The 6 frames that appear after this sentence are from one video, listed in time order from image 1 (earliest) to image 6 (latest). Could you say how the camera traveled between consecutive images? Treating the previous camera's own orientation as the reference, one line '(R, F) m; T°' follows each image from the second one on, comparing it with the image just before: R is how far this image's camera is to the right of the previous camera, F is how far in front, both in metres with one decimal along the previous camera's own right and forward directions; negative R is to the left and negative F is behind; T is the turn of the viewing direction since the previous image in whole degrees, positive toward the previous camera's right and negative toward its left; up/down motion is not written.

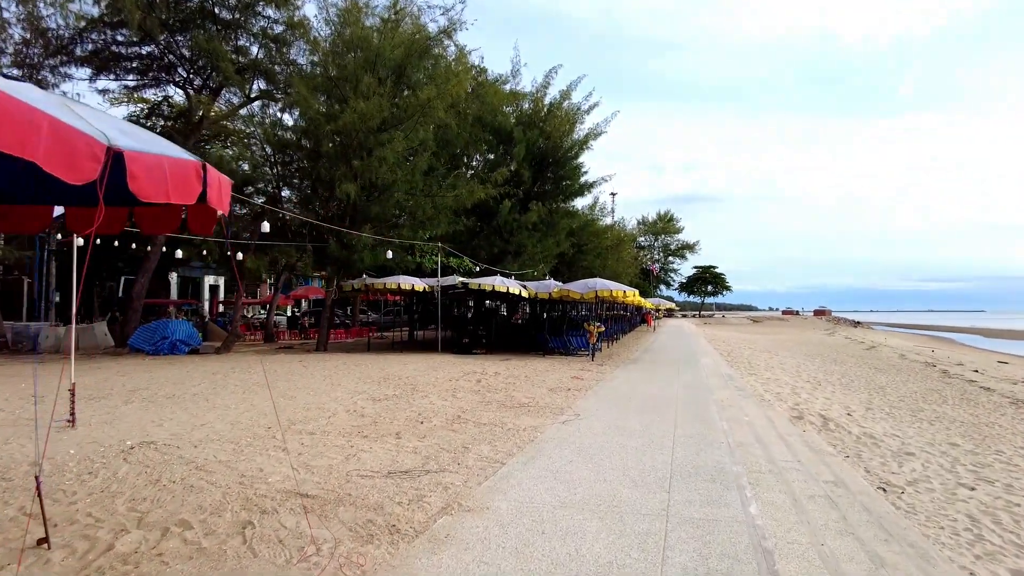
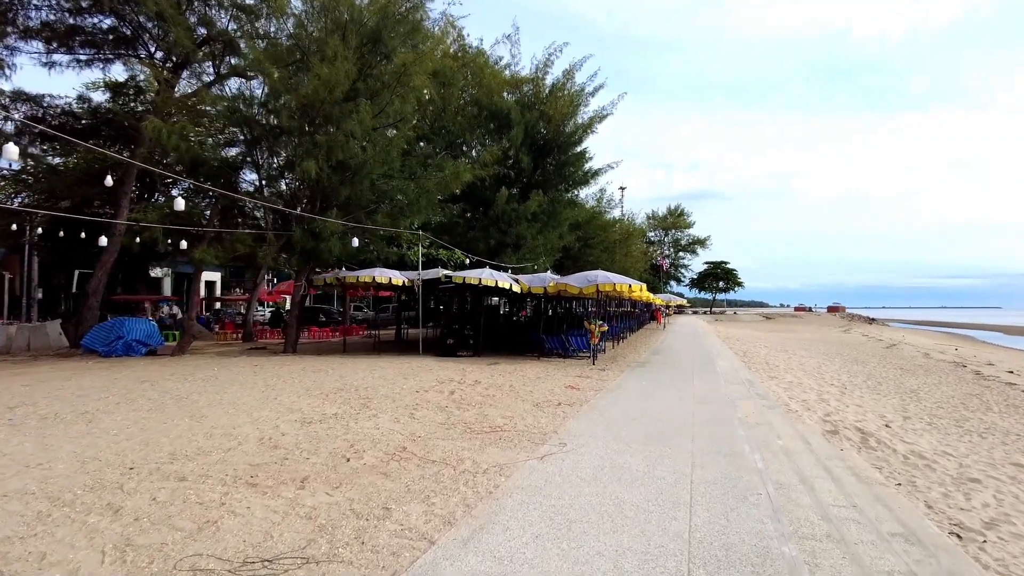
(+0.4, +1.9) m; -1°
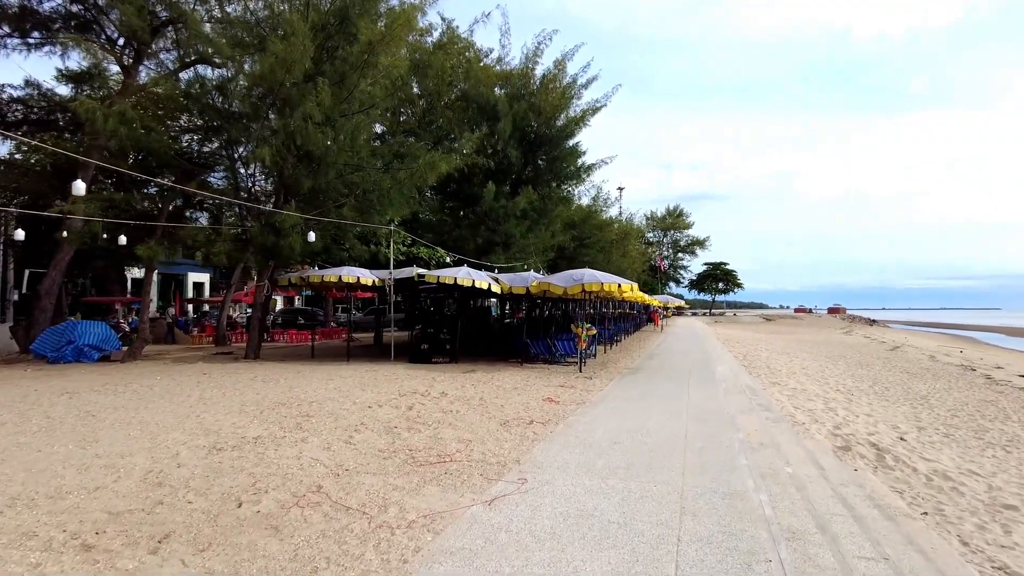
(+0.4, +1.2) m; 0°
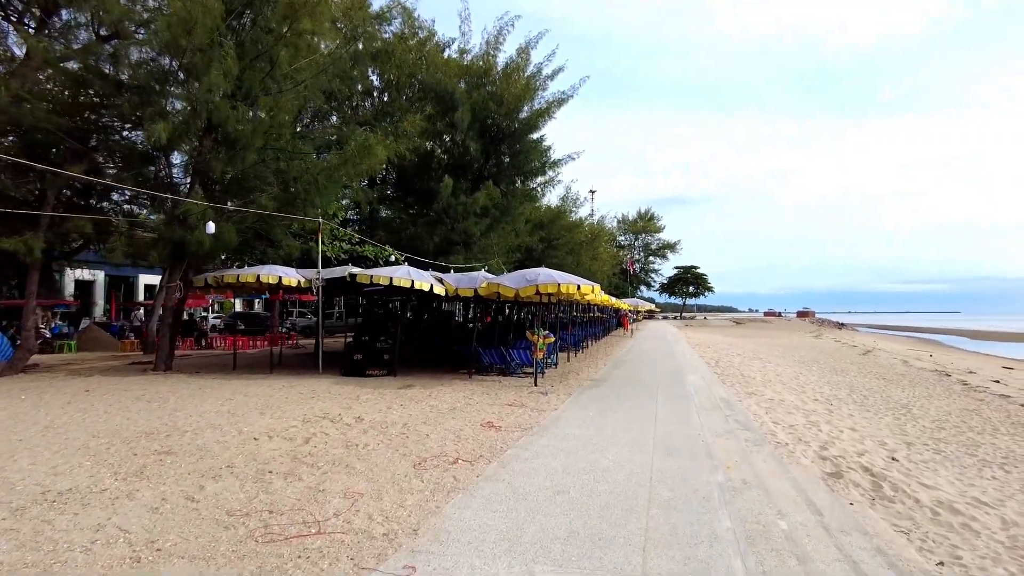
(+0.5, +1.6) m; +2°
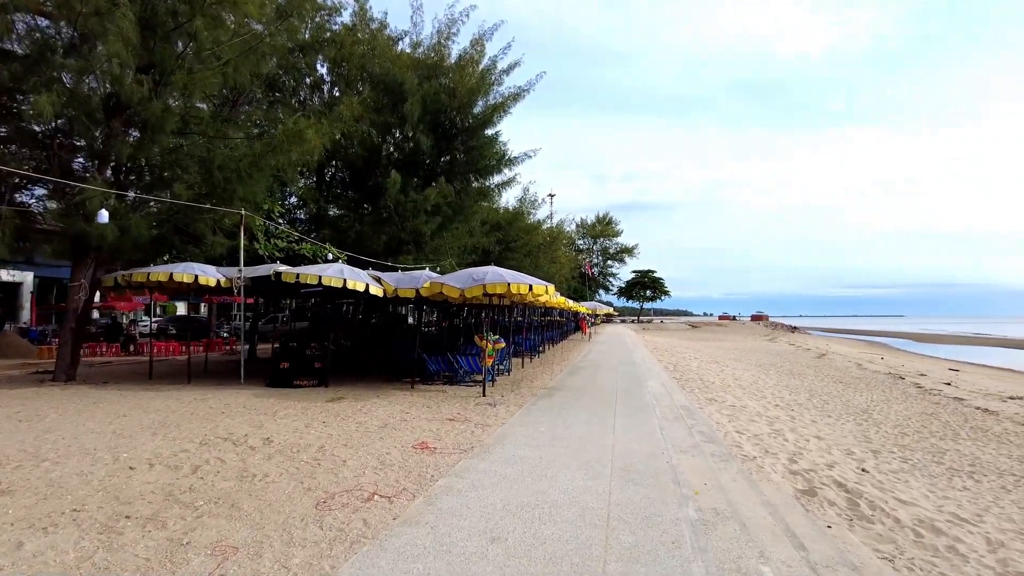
(+0.2, +1.0) m; +4°
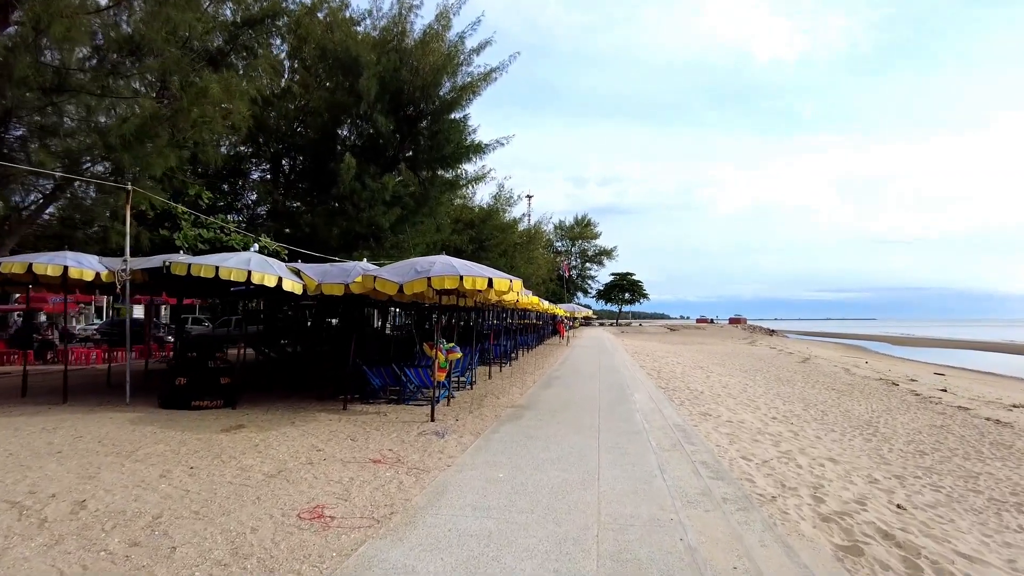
(+0.3, +2.1) m; +2°
